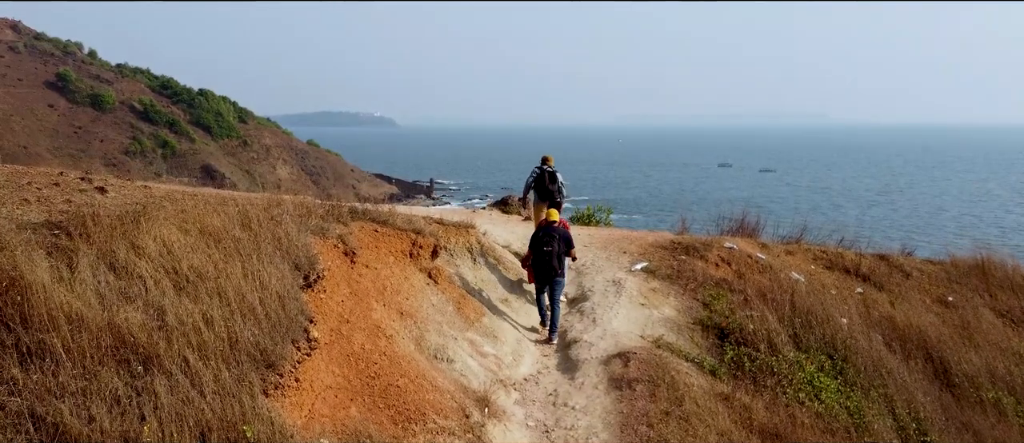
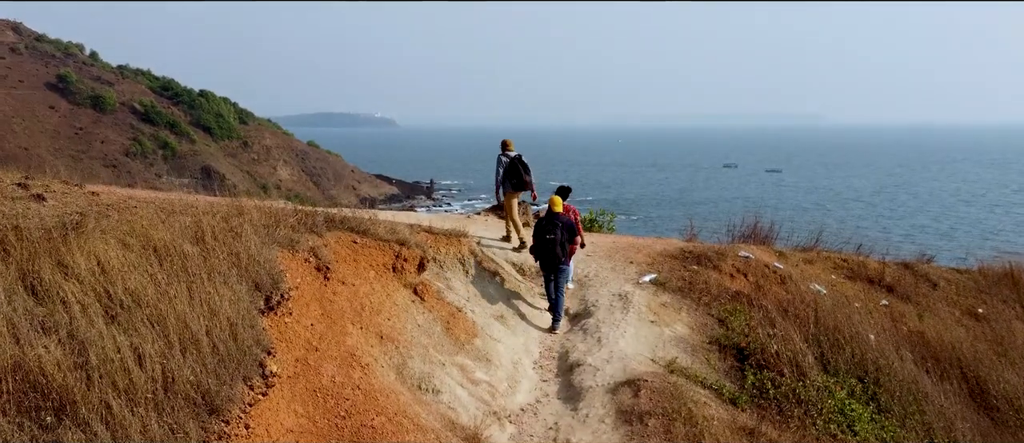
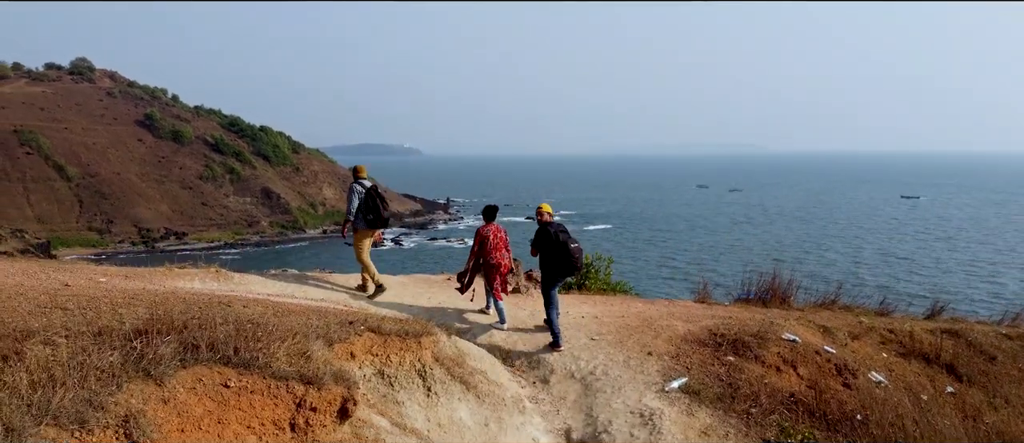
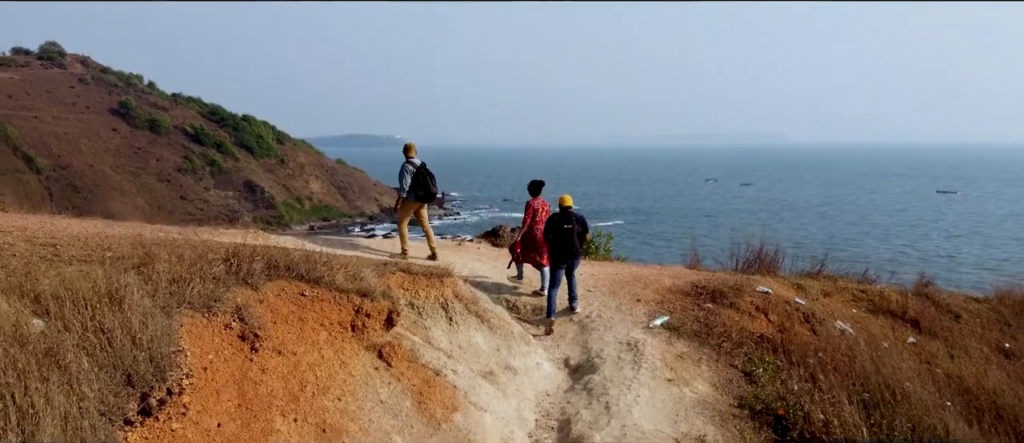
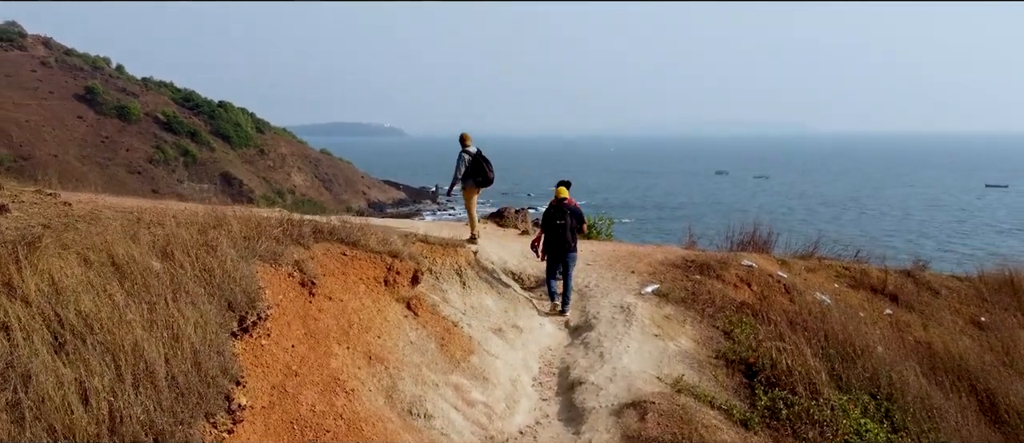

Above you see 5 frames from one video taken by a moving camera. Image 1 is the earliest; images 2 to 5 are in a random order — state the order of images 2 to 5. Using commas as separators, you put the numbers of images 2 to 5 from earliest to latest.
2, 5, 4, 3
